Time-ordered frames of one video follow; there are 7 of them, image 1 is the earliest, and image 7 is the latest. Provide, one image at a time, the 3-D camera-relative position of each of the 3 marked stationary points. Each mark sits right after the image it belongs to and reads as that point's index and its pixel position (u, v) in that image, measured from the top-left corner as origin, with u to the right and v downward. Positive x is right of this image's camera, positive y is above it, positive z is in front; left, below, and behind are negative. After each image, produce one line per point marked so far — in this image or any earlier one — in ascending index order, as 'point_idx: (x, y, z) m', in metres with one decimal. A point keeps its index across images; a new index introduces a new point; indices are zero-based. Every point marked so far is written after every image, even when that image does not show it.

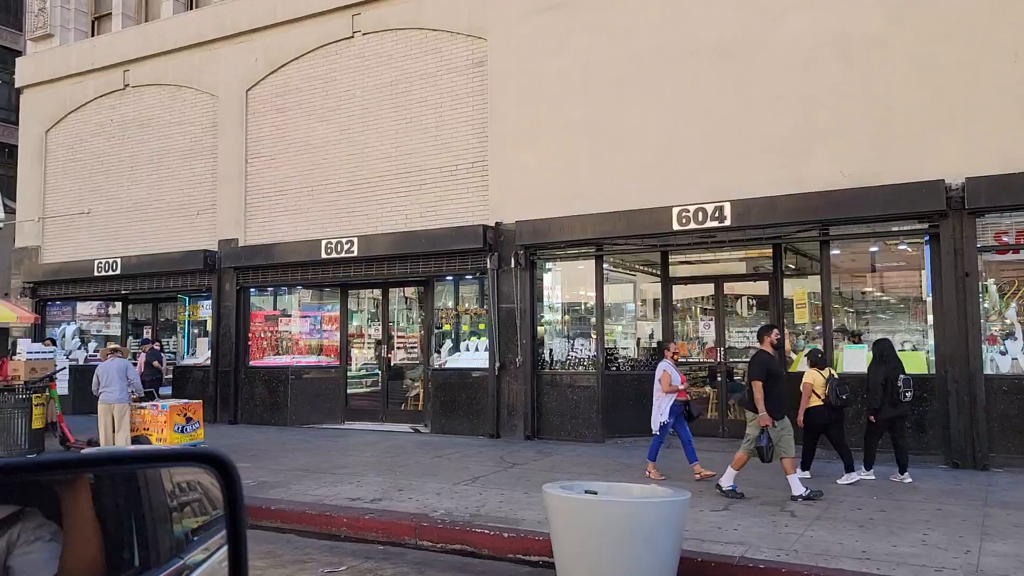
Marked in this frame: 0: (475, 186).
0: (-0.6, +1.6, +12.8) m
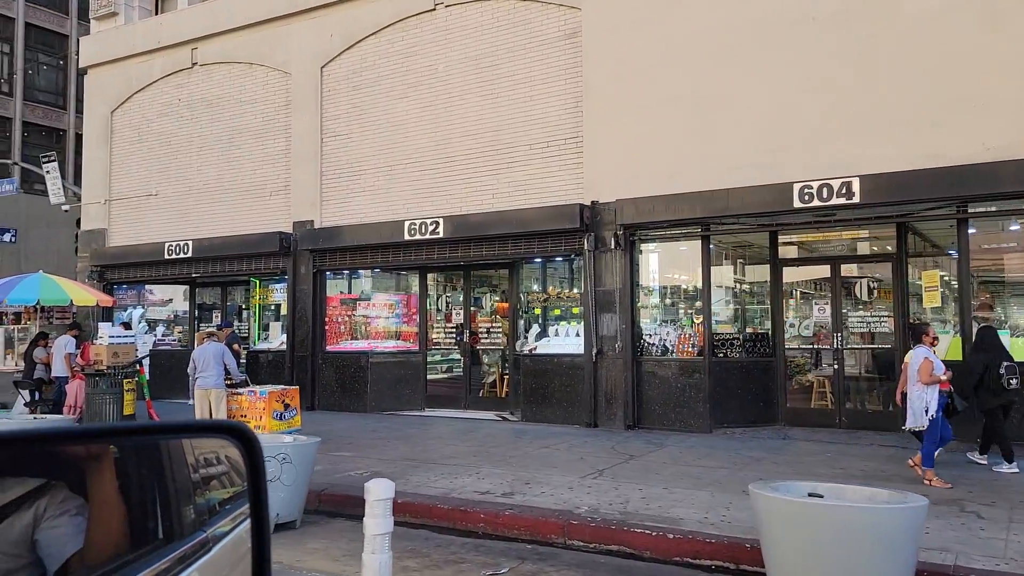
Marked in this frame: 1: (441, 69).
0: (+0.8, +1.9, +12.2) m
1: (-1.2, +3.7, +13.5) m
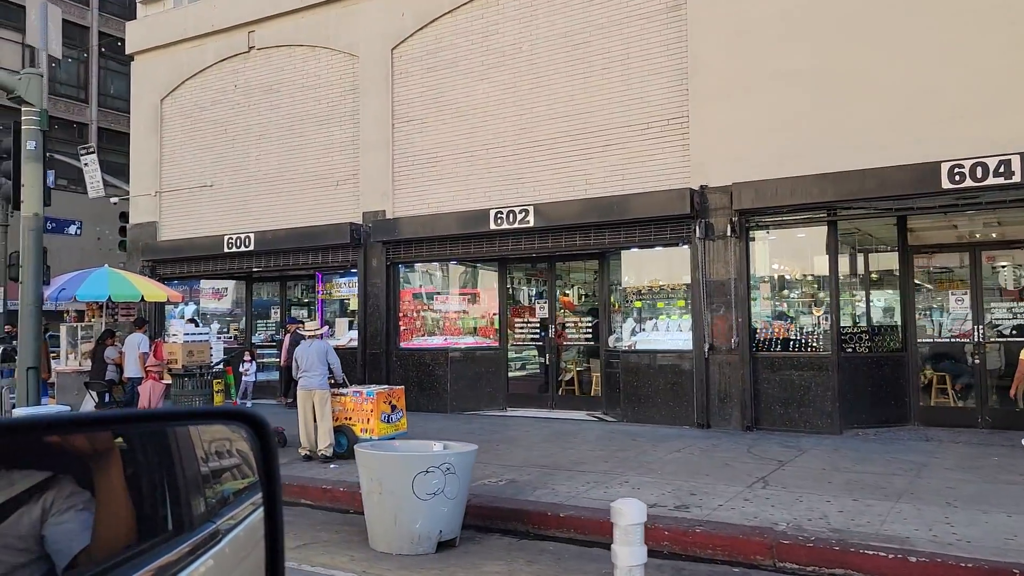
0: (+2.2, +2.0, +11.4) m
1: (+0.2, +3.8, +12.7) m
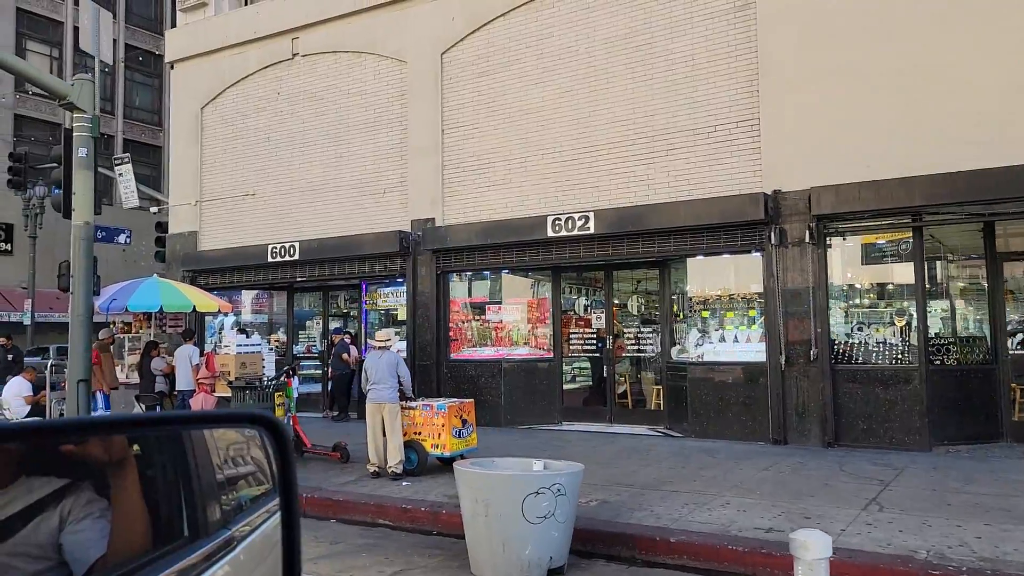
0: (+3.1, +1.9, +11.0) m
1: (+1.1, +3.7, +12.3) m
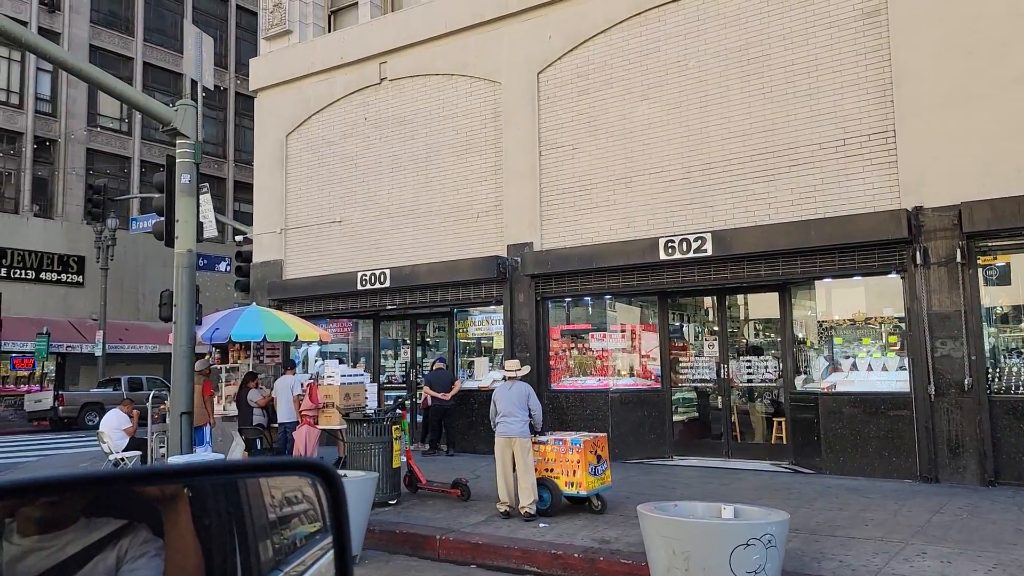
0: (+4.6, +1.6, +10.3) m
1: (+2.7, +3.3, +11.8) m
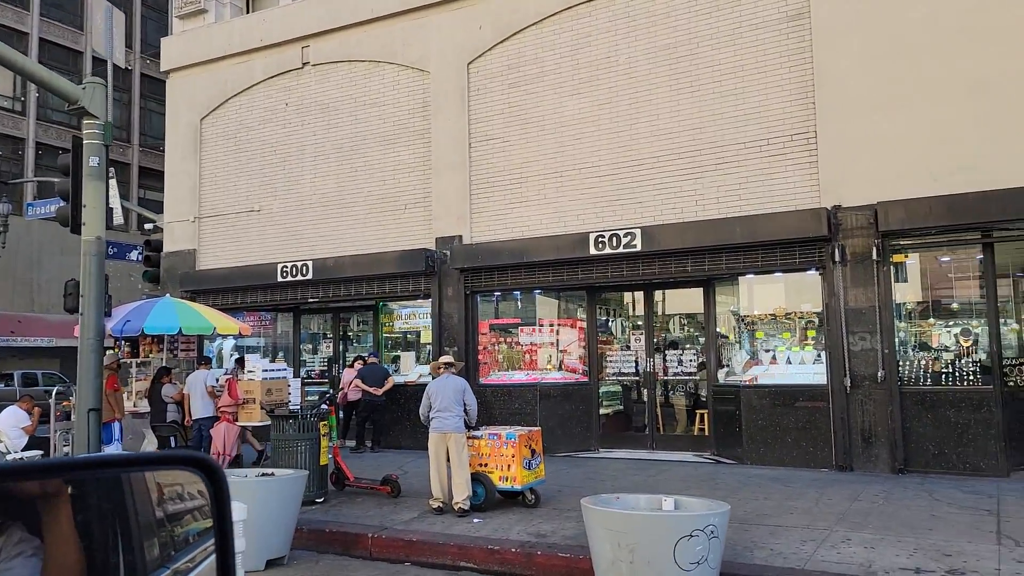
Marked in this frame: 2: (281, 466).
0: (+3.7, +1.6, +10.6) m
1: (+1.6, +3.4, +11.9) m
2: (-2.4, -1.9, +8.5) m
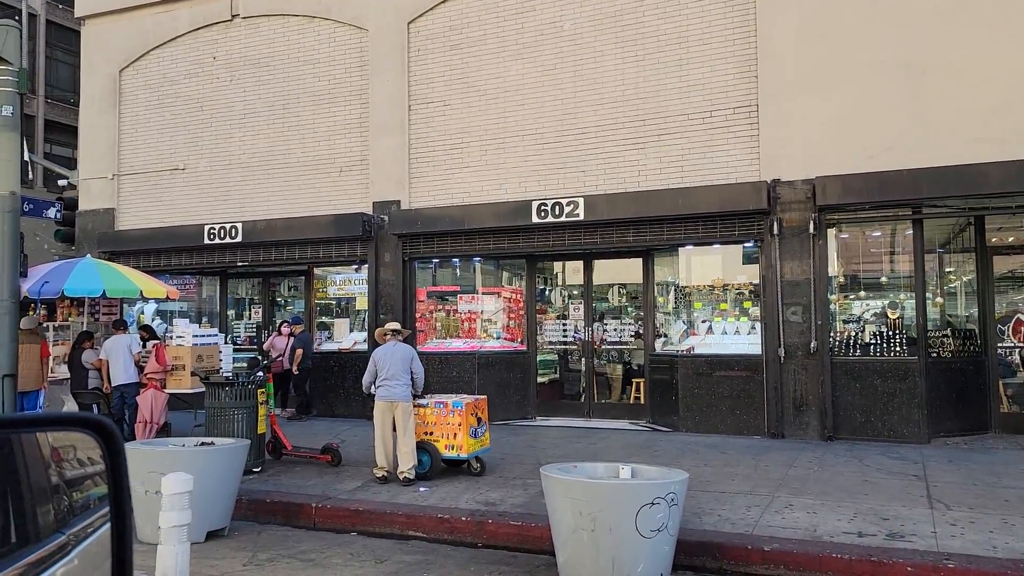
0: (+3.0, +2.0, +10.7) m
1: (+0.8, +3.8, +11.8) m
2: (-3.0, -1.5, +8.2) m
